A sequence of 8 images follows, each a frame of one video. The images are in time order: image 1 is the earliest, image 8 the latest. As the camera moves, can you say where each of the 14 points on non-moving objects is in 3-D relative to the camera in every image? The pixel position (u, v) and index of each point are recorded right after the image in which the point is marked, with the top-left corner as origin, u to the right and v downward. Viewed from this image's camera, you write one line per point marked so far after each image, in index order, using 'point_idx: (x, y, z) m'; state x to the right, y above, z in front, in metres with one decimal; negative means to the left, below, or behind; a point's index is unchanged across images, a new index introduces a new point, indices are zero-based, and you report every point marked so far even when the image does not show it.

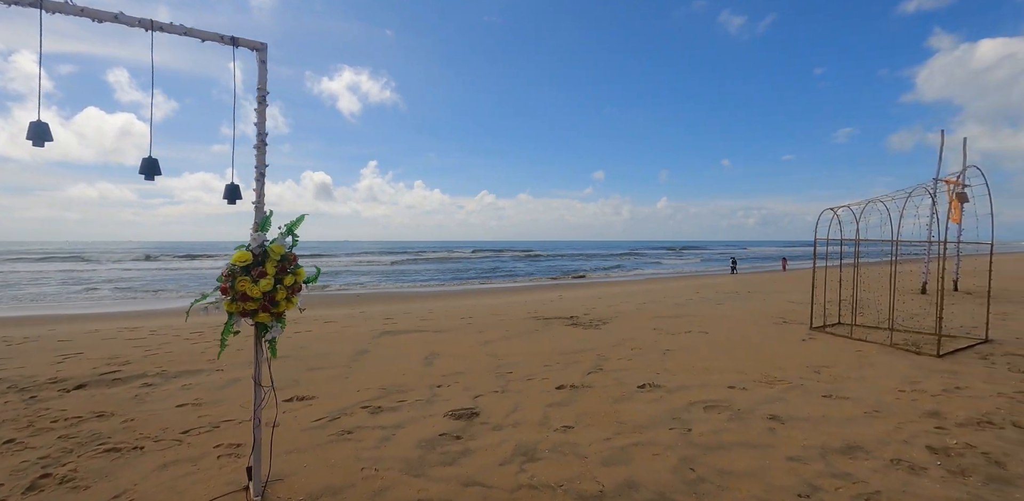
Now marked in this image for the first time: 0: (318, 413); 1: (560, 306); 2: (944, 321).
0: (-3.0, -2.6, +6.5) m
1: (+1.3, -1.6, +11.7) m
2: (+7.0, -1.2, +6.8) m
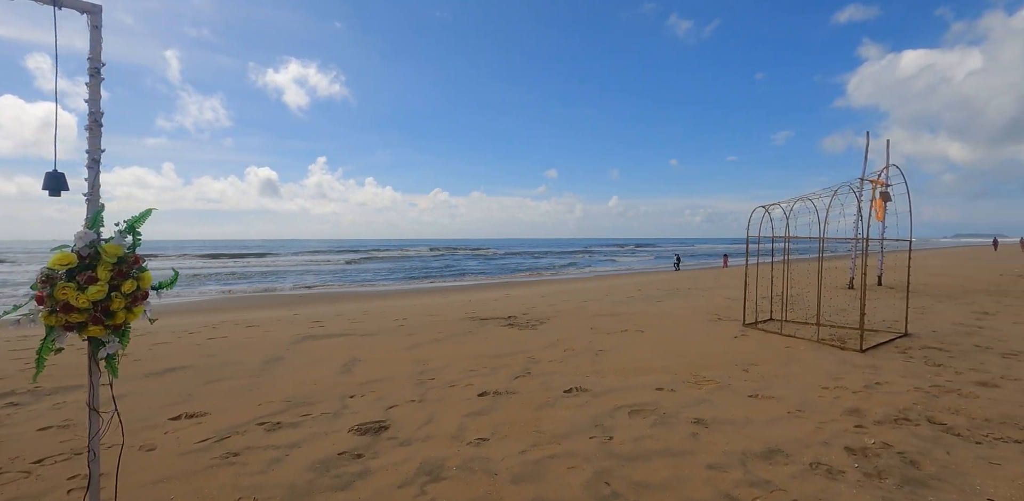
0: (-4.2, -2.5, +5.7) m
1: (-0.3, -1.5, +11.2) m
2: (+5.8, -1.1, +6.9) m
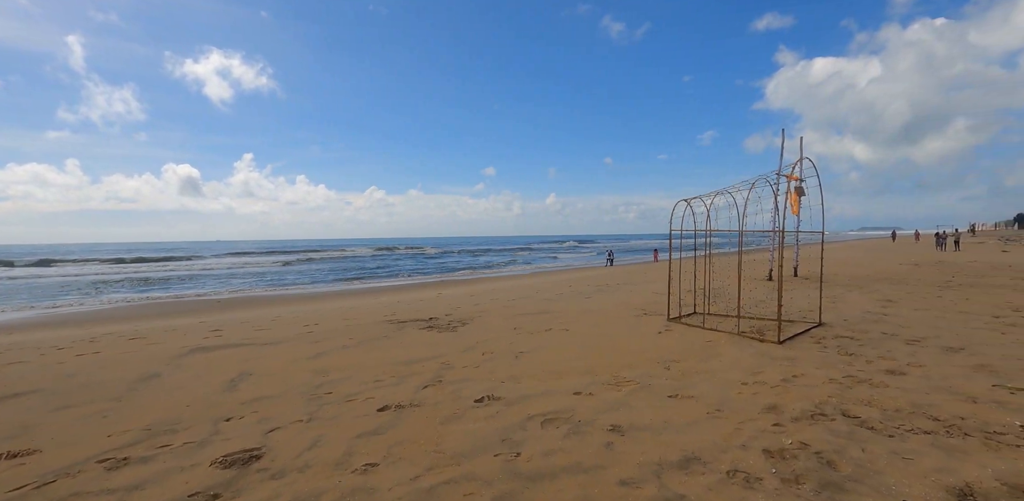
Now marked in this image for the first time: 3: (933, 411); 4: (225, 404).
0: (-5.3, -2.5, +4.5) m
1: (-2.1, -1.4, +10.4) m
2: (+4.5, -0.9, +6.9) m
3: (+3.3, -1.3, +3.2) m
4: (-4.2, -2.2, +6.0) m
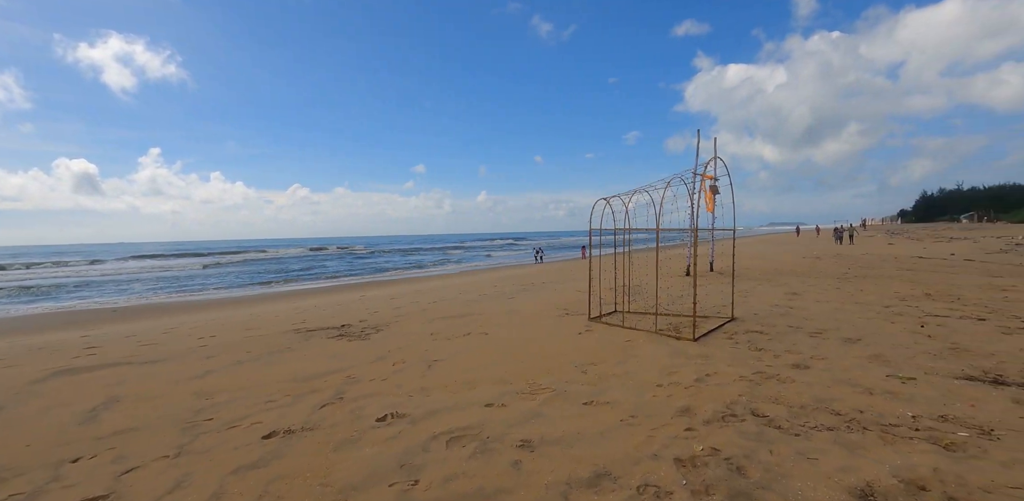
0: (-6.2, -2.5, +3.2) m
1: (-3.8, -1.4, +9.6) m
2: (+3.1, -0.9, +7.0) m
3: (+2.5, -1.2, +3.2) m
4: (-5.3, -2.3, +5.0) m
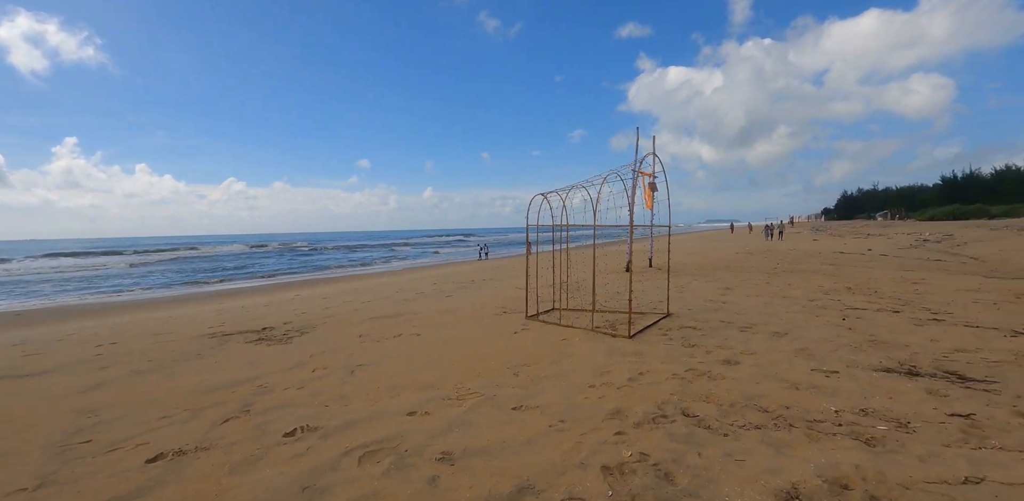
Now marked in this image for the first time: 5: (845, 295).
0: (-6.7, -2.5, +2.2) m
1: (-5.1, -1.4, +8.8) m
2: (+2.1, -0.8, +6.9) m
3: (+1.9, -1.1, +3.1) m
4: (-6.0, -2.2, +4.0) m
5: (+5.9, -0.8, +7.4) m
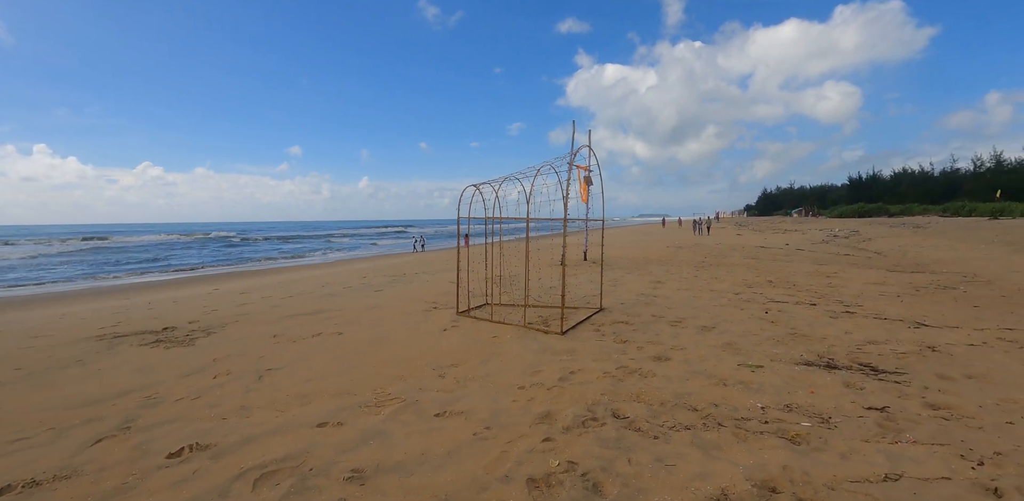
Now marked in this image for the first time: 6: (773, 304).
0: (-7.1, -2.4, +1.1) m
1: (-6.3, -1.2, +7.8) m
2: (+1.1, -0.7, +6.8) m
3: (+1.3, -1.1, +3.0) m
4: (-6.6, -2.1, +2.9) m
5: (+4.7, -0.7, +7.8) m
6: (+4.0, -0.8, +6.4) m
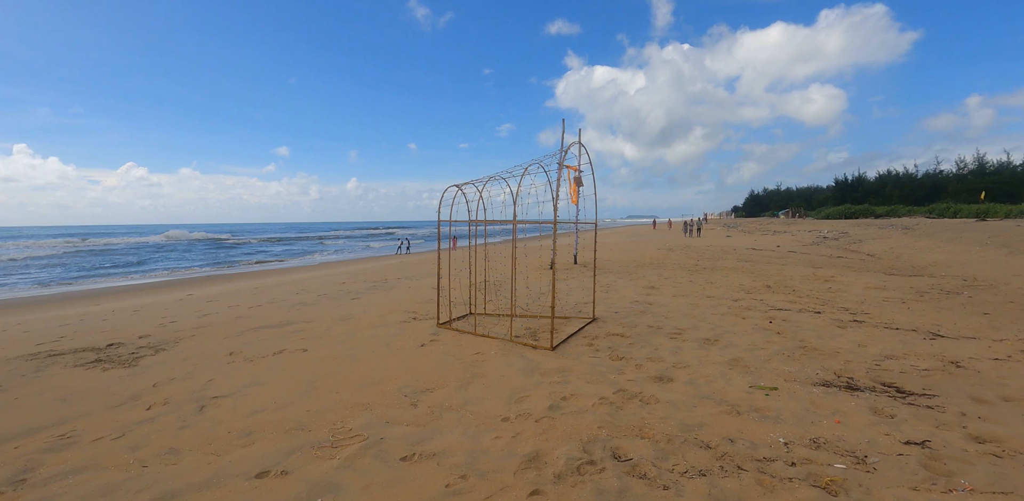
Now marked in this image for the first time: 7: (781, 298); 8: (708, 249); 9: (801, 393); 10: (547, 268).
0: (-7.2, -2.4, +0.5) m
1: (-6.6, -1.3, +7.2) m
2: (+0.9, -0.7, +6.4) m
3: (+1.2, -1.2, +2.6) m
4: (-6.8, -2.2, +2.3) m
5: (+4.5, -0.8, +7.4) m
6: (+3.8, -0.9, +6.0) m
7: (+4.6, -0.8, +7.0) m
8: (+8.1, 0.0, +17.0) m
9: (+2.2, -1.1, +3.2) m
10: (+0.9, -0.4, +9.2) m
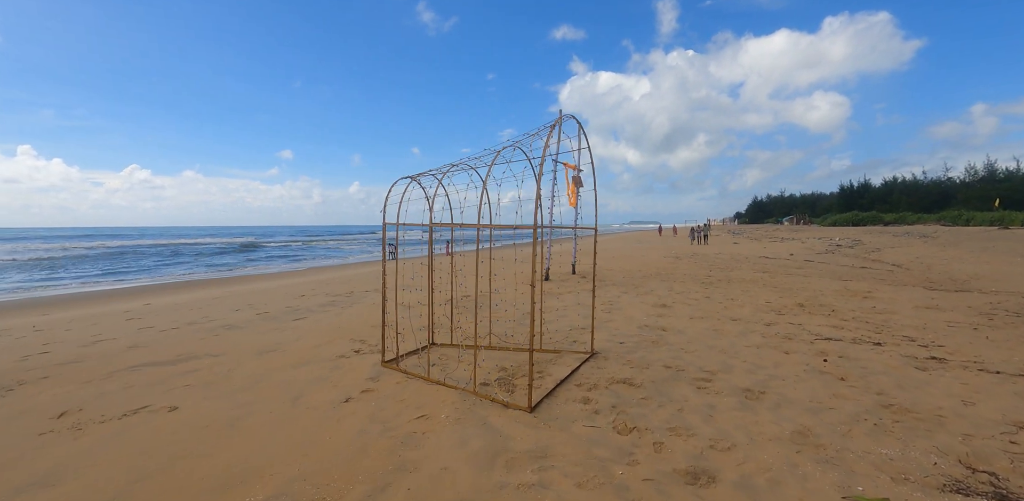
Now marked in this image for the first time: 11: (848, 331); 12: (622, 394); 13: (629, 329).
0: (-7.5, -2.5, -0.8) m
1: (-6.8, -1.4, +5.9) m
2: (+0.6, -0.9, +5.1) m
3: (+0.9, -1.3, +1.3) m
4: (-7.0, -2.2, +1.1) m
5: (+4.3, -1.0, +6.1) m
6: (+3.6, -1.0, +4.7) m
7: (+4.3, -1.0, +5.7) m
8: (+7.9, -0.3, +15.7) m
9: (+2.0, -1.2, +1.9) m
10: (+0.7, -0.6, +8.0) m
11: (+4.3, -1.0, +5.4) m
12: (+0.9, -1.1, +3.2) m
13: (+1.5, -0.9, +5.1) m
